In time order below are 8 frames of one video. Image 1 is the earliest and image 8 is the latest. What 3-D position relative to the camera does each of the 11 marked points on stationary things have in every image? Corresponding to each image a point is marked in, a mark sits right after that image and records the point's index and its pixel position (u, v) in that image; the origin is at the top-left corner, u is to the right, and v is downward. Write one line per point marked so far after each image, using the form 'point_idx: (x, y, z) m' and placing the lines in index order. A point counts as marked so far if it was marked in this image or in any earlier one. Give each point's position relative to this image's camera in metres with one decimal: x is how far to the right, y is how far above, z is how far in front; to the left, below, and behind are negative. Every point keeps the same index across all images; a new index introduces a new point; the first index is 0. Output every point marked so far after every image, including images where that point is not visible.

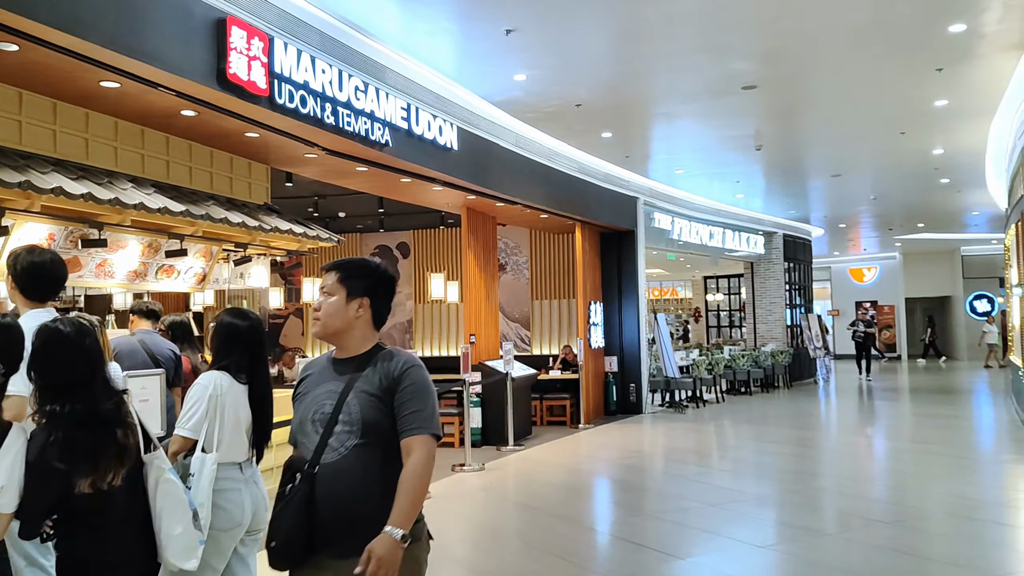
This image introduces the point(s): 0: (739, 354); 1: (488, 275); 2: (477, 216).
0: (+3.5, -1.0, +13.3) m
1: (-0.3, +0.1, +8.9) m
2: (-0.4, +0.7, +8.7) m
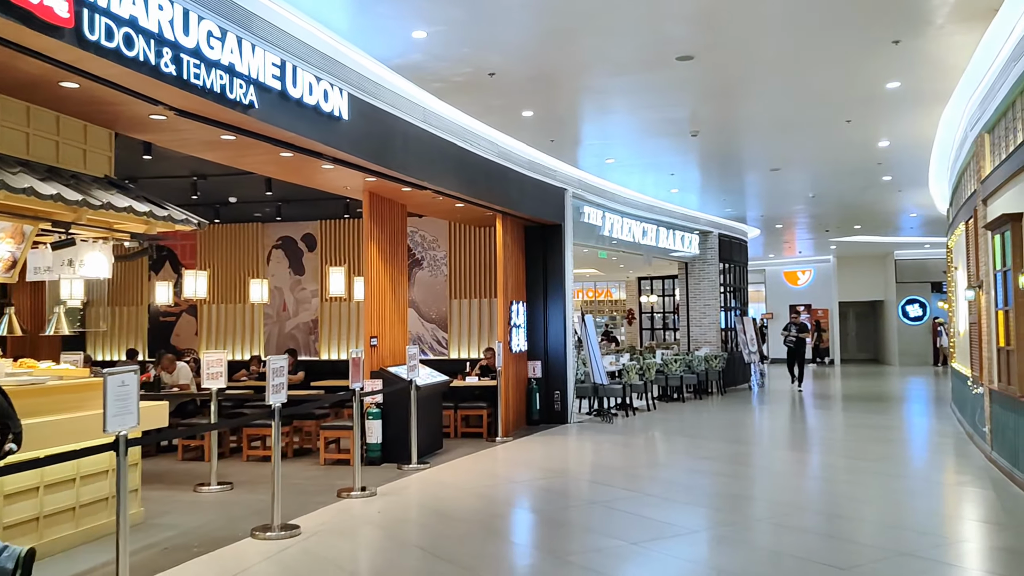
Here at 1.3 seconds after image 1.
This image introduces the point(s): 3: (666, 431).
0: (+2.4, -1.0, +12.6) m
1: (-1.1, +0.2, +7.9) m
2: (-1.2, +0.8, +7.7) m
3: (+1.7, -1.6, +9.4) m
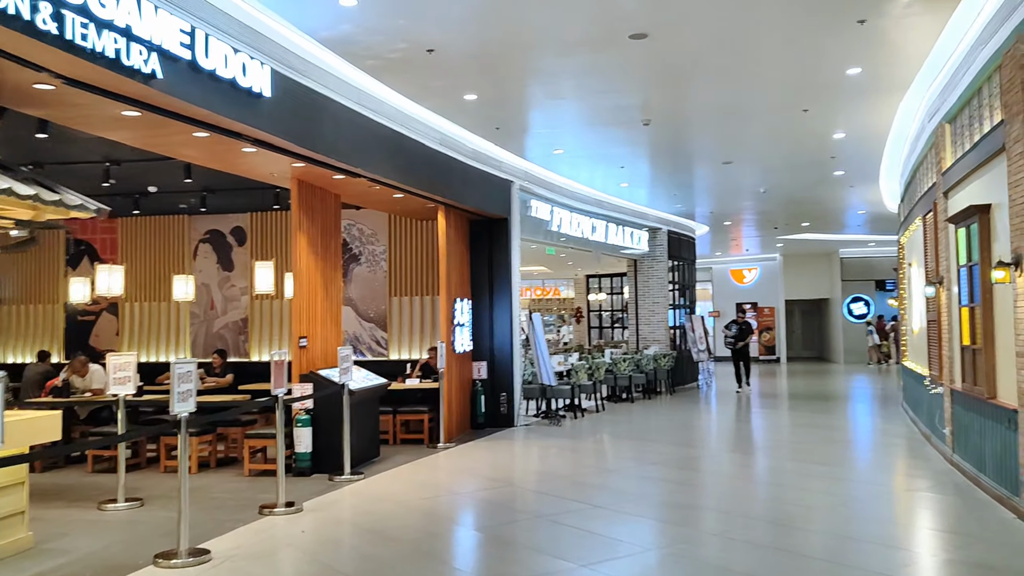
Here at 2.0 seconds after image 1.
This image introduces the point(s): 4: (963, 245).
0: (+1.6, -1.0, +12.3) m
1: (-1.6, +0.2, +7.4) m
2: (-1.7, +0.8, +7.2) m
3: (+1.1, -1.5, +9.0) m
4: (+3.1, +0.3, +5.9) m
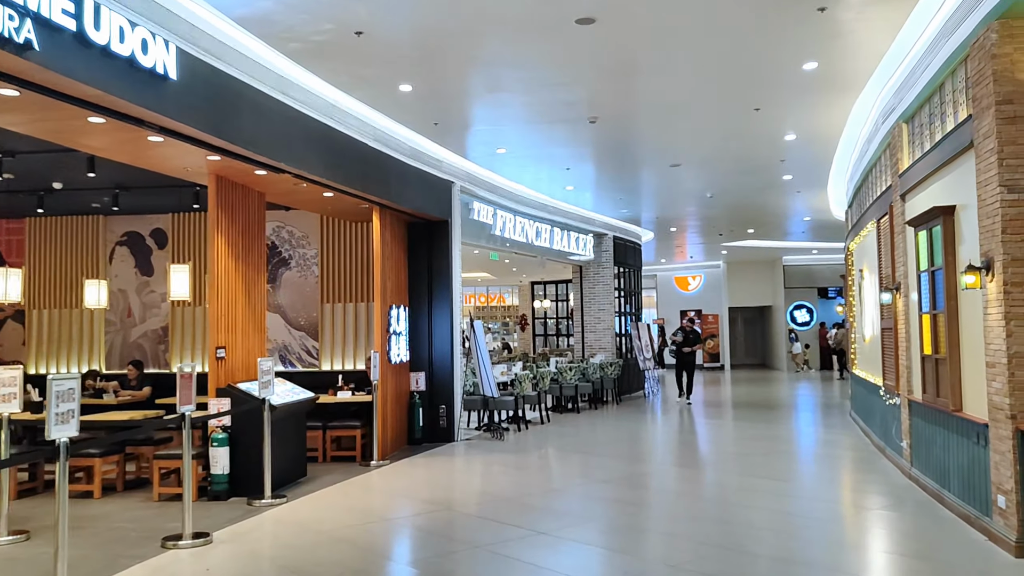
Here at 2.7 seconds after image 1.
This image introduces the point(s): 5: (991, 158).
0: (+0.8, -1.1, +11.8) m
1: (-2.1, +0.2, +6.8) m
2: (-2.2, +0.8, +6.6) m
3: (+0.5, -1.6, +8.6) m
4: (+2.7, +0.3, +5.6) m
5: (+2.4, +0.7, +4.3) m
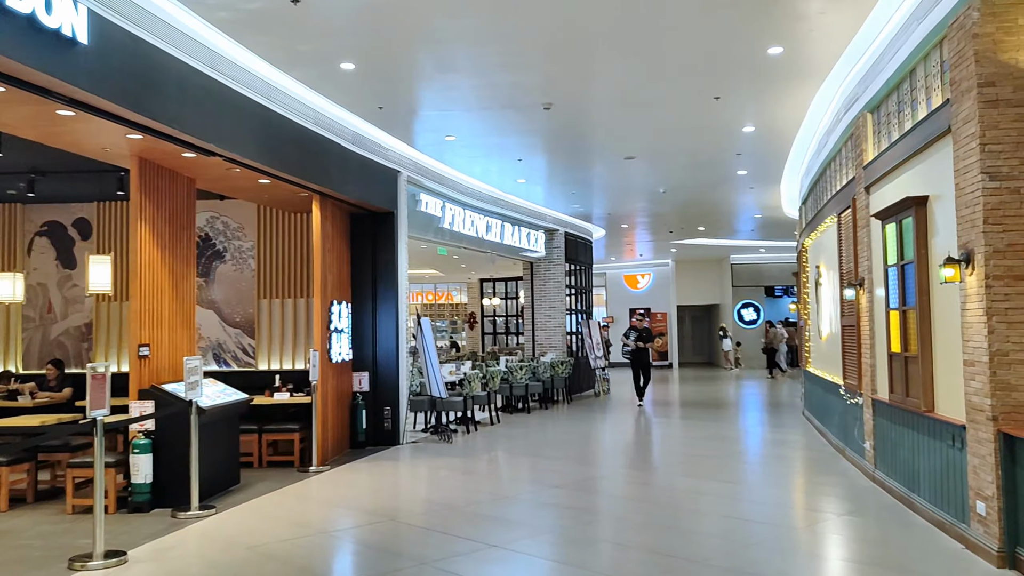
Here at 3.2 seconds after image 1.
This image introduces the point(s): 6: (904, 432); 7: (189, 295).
0: (+0.1, -1.0, +11.5) m
1: (-2.5, +0.2, +6.3) m
2: (-2.5, +0.8, +6.1) m
3: (0.0, -1.6, +8.2) m
4: (+2.4, +0.3, +5.4) m
5: (+2.2, +0.7, +4.1) m
6: (+2.4, -0.9, +5.3) m
7: (-2.5, -0.1, +6.5) m
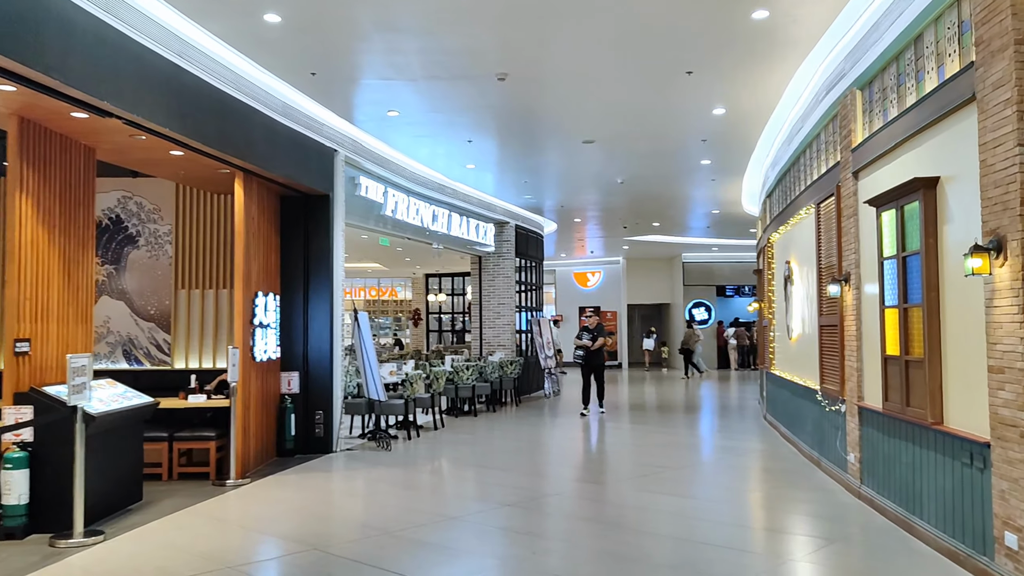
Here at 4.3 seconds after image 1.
0: (-0.6, -1.0, +10.7) m
1: (-2.8, +0.3, +5.4) m
2: (-2.8, +0.9, +5.2) m
3: (-0.5, -1.5, +7.4) m
4: (+2.1, +0.3, +4.8) m
5: (+2.0, +0.7, +3.5) m
6: (+2.1, -0.9, +4.7) m
7: (-2.8, 0.0, +5.6) m
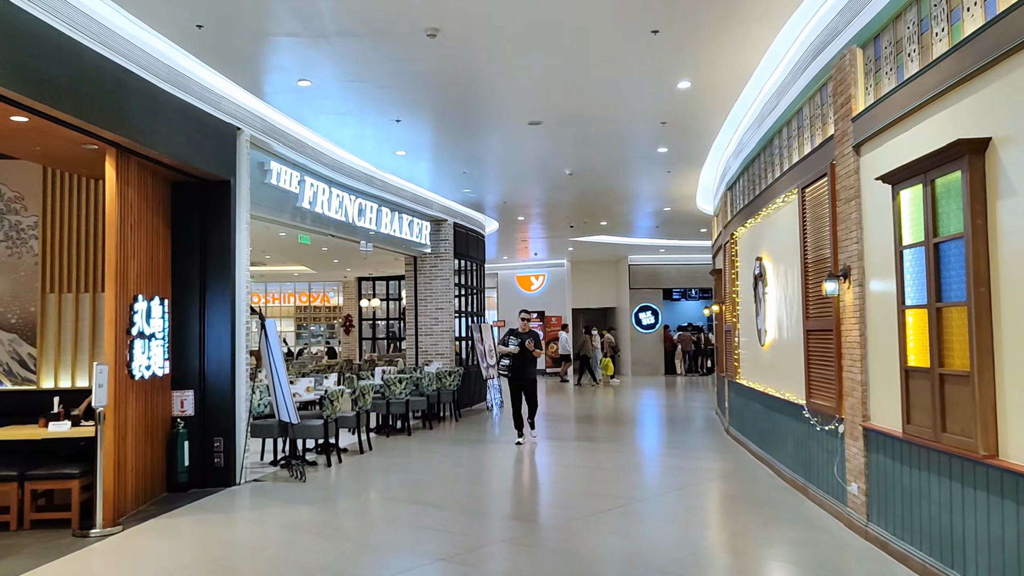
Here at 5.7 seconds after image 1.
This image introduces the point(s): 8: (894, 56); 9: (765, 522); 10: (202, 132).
0: (-1.3, -1.0, +9.6) m
1: (-3.1, +0.3, +4.1) m
2: (-3.2, +0.9, +3.9) m
3: (-1.0, -1.5, +6.3) m
4: (+1.8, +0.3, +3.9) m
5: (+1.8, +0.7, +2.5) m
6: (+1.8, -0.8, +3.8) m
7: (-3.2, 0.0, +4.4) m
8: (+1.9, +1.1, +4.3) m
9: (+1.5, -1.4, +5.2) m
10: (-2.2, +1.1, +6.2) m
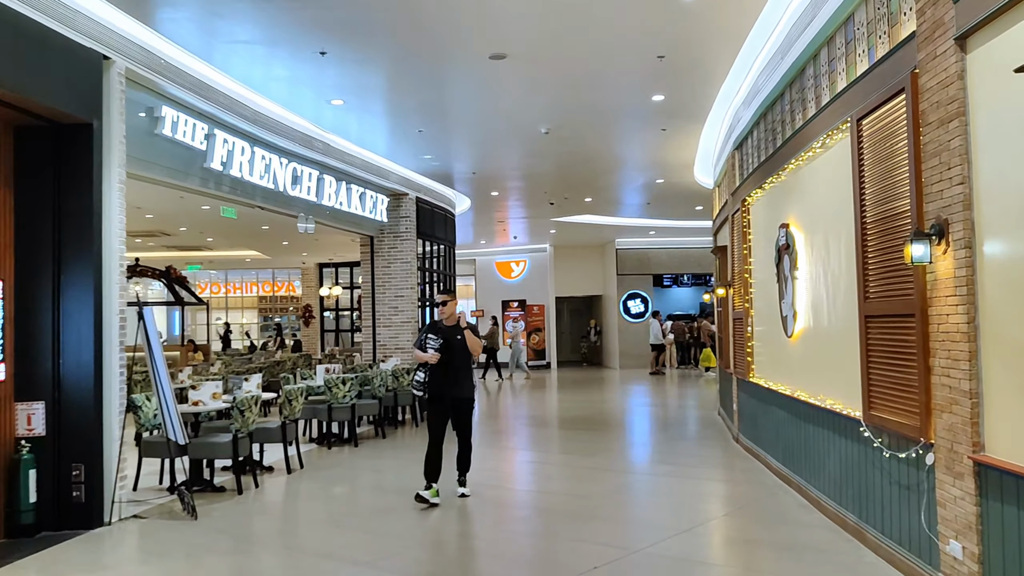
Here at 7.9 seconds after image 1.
0: (-1.6, -0.8, +8.0) m
1: (-3.4, +0.4, +2.5) m
2: (-3.4, +1.0, +2.3) m
3: (-1.2, -1.4, +4.8) m
4: (+1.6, +0.5, +2.3) m
5: (+1.6, +0.8, +1.0) m
6: (+1.6, -0.7, +2.2) m
7: (-3.4, +0.1, +2.8) m
8: (+1.6, +1.3, +2.7) m
9: (+1.3, -1.3, +3.6) m
10: (-2.5, +1.3, +4.6) m
